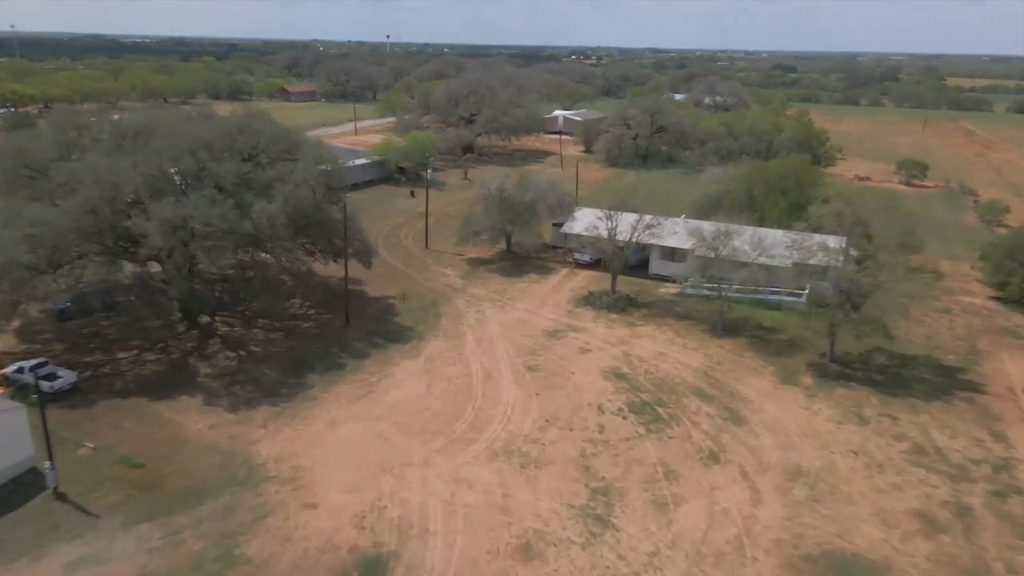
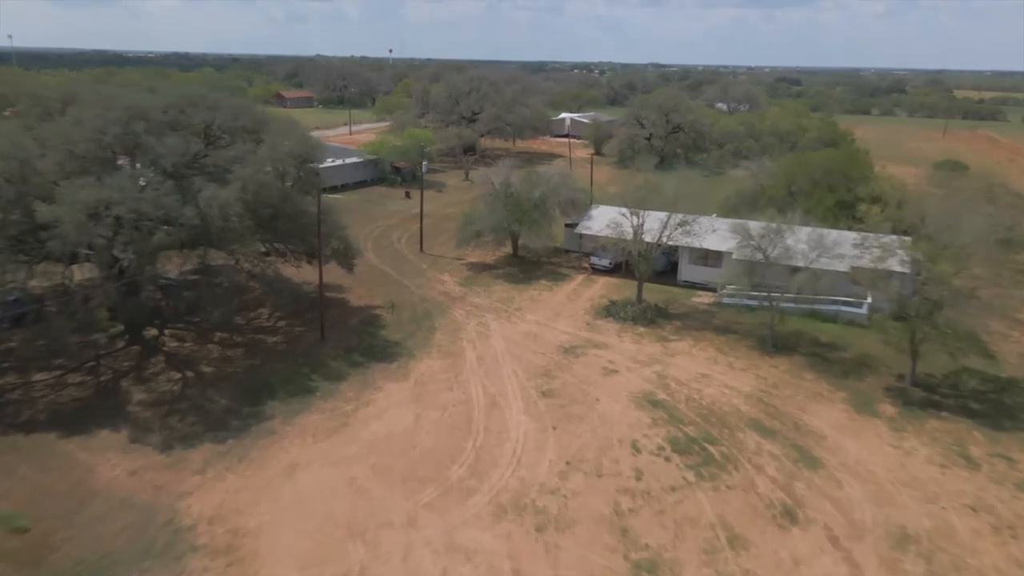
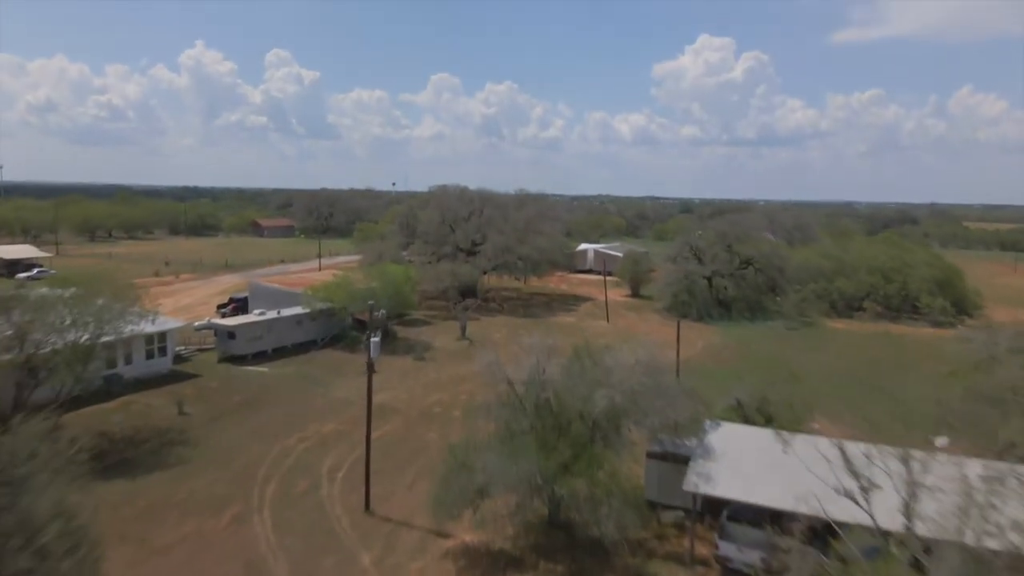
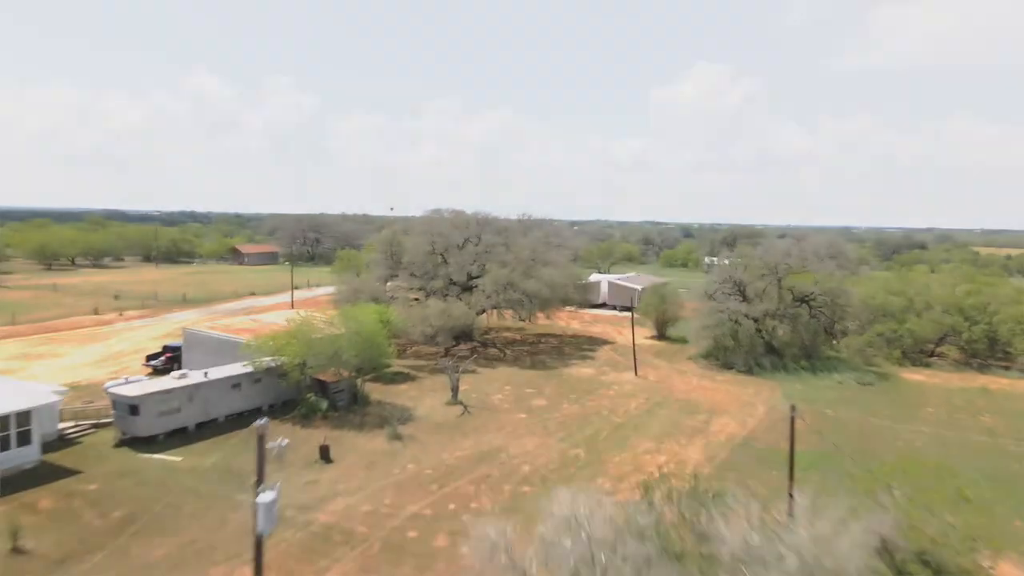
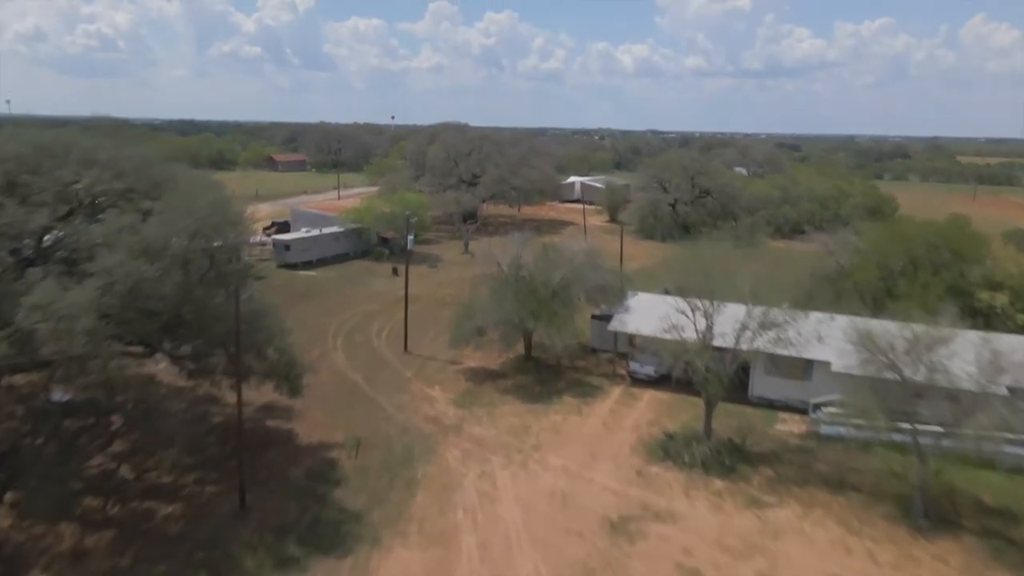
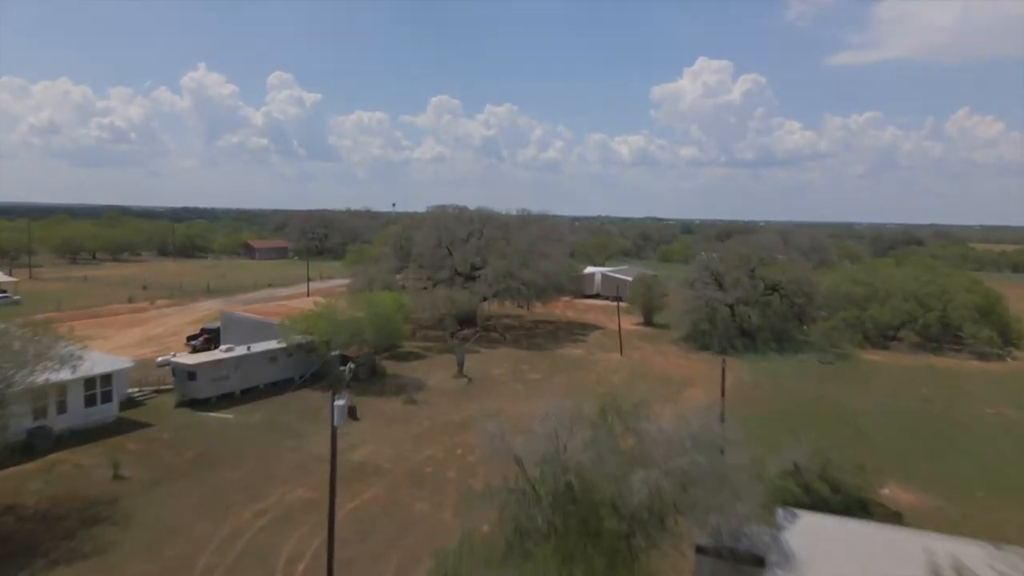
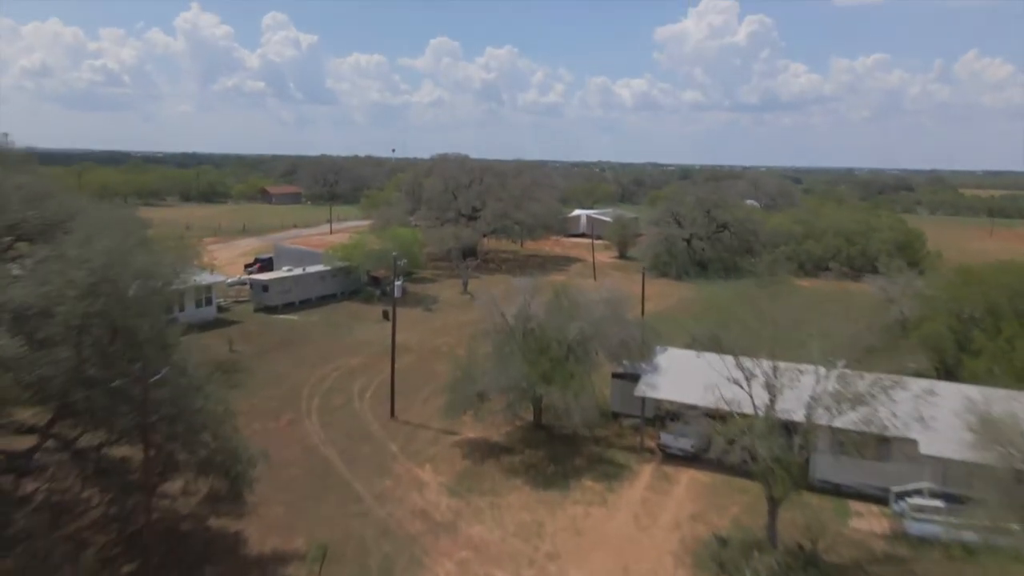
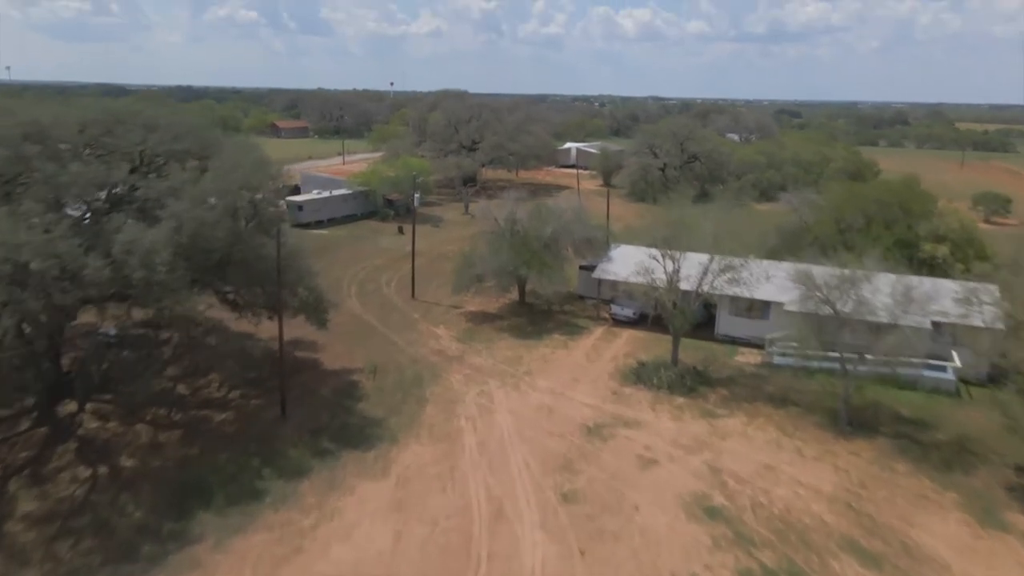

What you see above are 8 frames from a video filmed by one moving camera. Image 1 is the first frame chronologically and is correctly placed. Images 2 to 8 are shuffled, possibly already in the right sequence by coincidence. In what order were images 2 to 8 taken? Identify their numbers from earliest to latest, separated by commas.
2, 8, 5, 7, 3, 6, 4
